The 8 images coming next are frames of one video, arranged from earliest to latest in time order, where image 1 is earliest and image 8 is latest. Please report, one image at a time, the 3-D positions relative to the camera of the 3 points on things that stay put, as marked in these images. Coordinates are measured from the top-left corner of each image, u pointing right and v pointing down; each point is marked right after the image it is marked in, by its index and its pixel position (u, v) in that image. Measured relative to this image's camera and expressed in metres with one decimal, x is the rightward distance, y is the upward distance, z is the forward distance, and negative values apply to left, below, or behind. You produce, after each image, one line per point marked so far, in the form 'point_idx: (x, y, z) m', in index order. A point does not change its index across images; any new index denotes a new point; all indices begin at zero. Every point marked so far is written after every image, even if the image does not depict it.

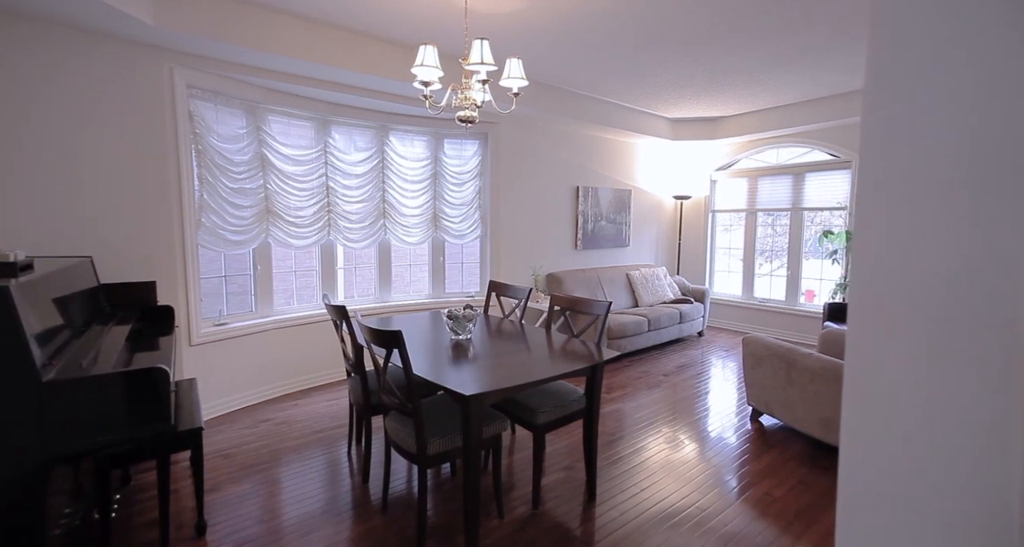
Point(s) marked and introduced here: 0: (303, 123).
0: (-1.7, +1.2, +3.7) m
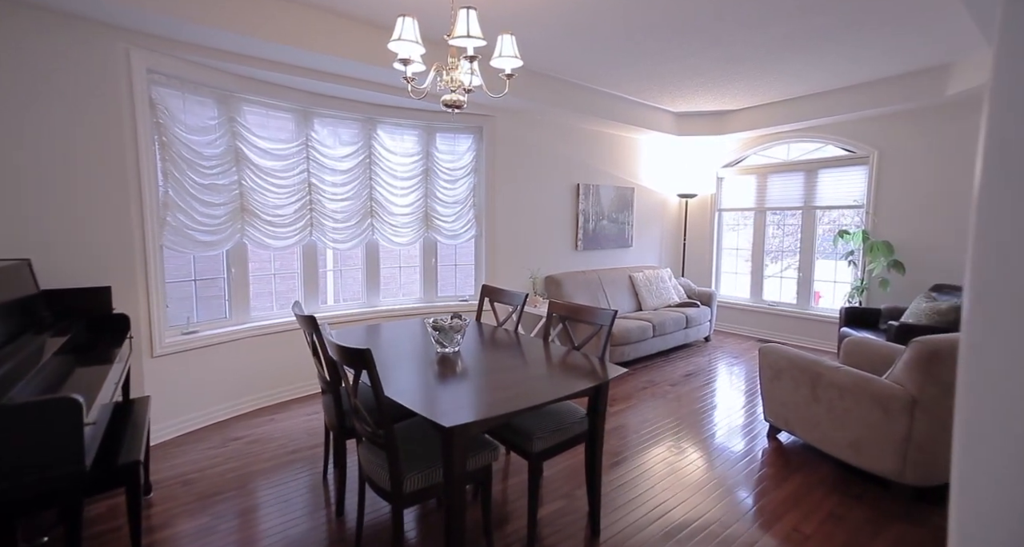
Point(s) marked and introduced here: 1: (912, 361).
0: (-1.7, +1.2, +3.4) m
1: (+1.9, -0.4, +2.2) m
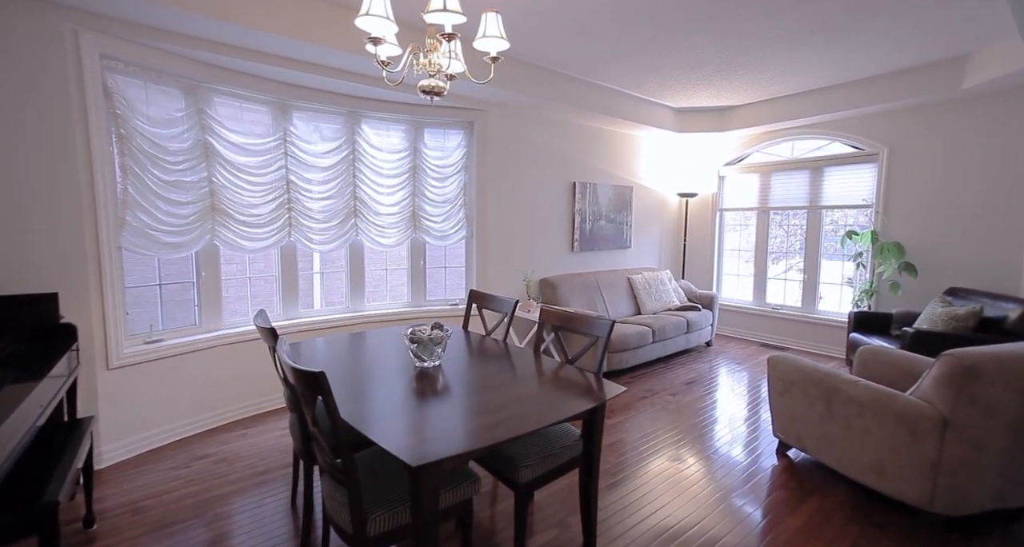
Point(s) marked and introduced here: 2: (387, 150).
0: (-1.8, +1.2, +3.2) m
1: (+1.9, -0.5, +2.0) m
2: (-1.1, +1.0, +3.9) m
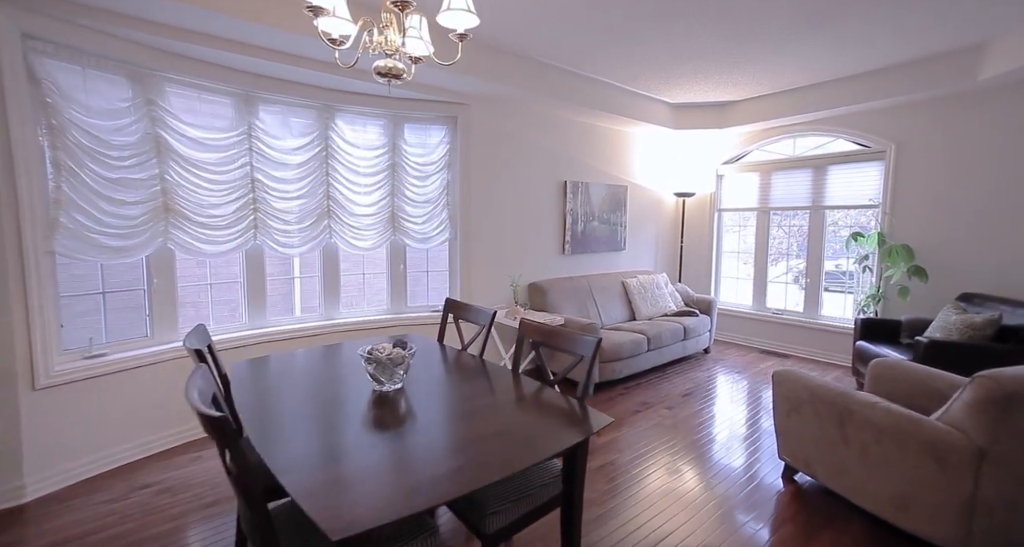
0: (-1.9, +1.1, +2.9) m
1: (+1.8, -0.5, +1.8) m
2: (-1.2, +1.0, +3.6) m
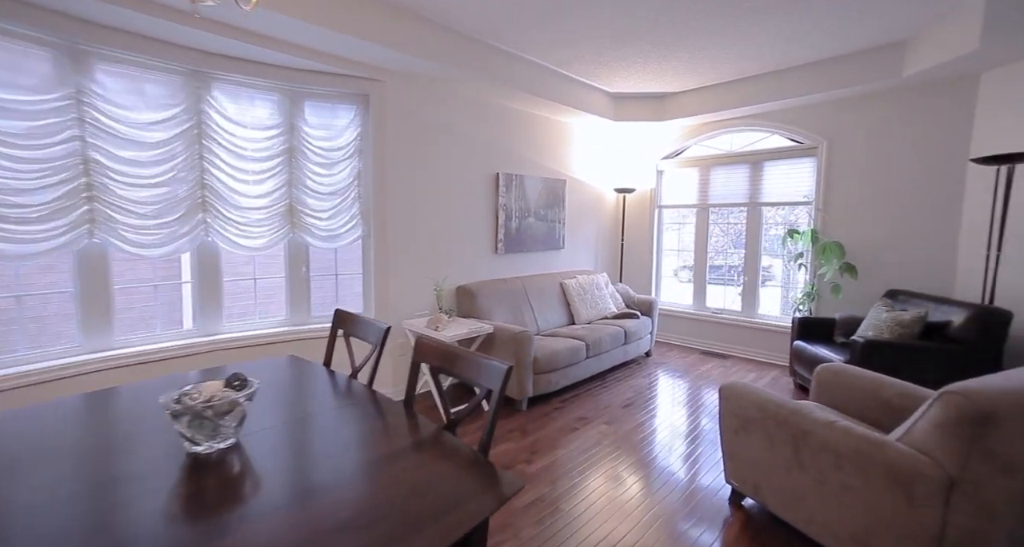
0: (-2.4, +1.1, +2.3) m
1: (+1.4, -0.5, +1.5) m
2: (-1.7, +1.0, +3.0) m
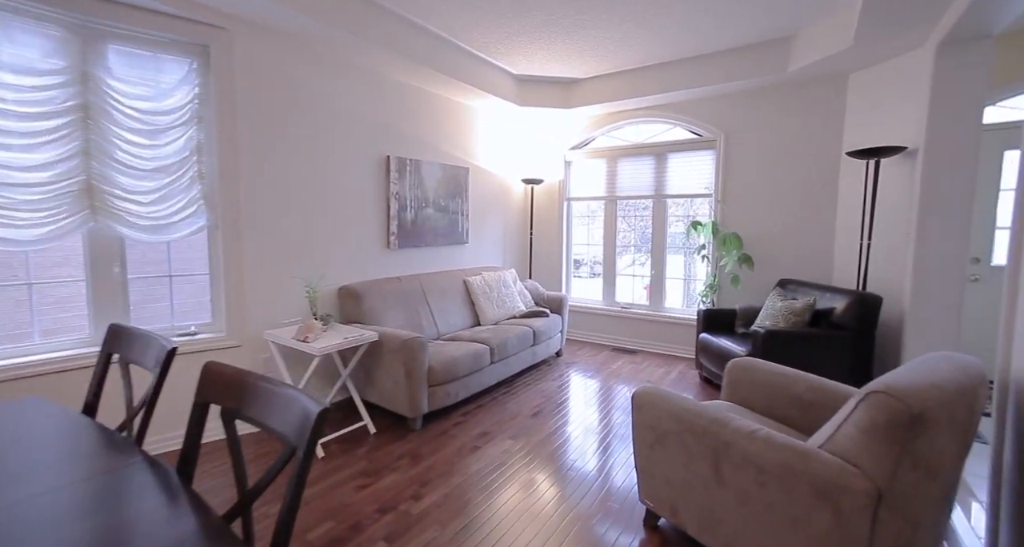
0: (-2.9, +1.1, +1.4) m
1: (+1.0, -0.4, +1.3) m
2: (-2.3, +1.0, +2.2) m
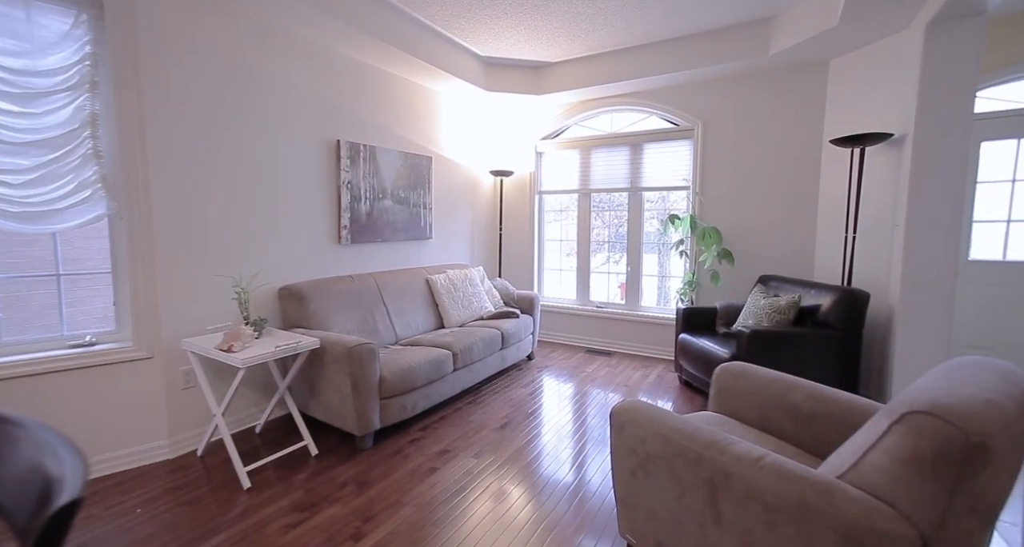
0: (-3.0, +1.1, +0.9) m
1: (+0.9, -0.4, +1.1) m
2: (-2.5, +1.0, +1.7) m
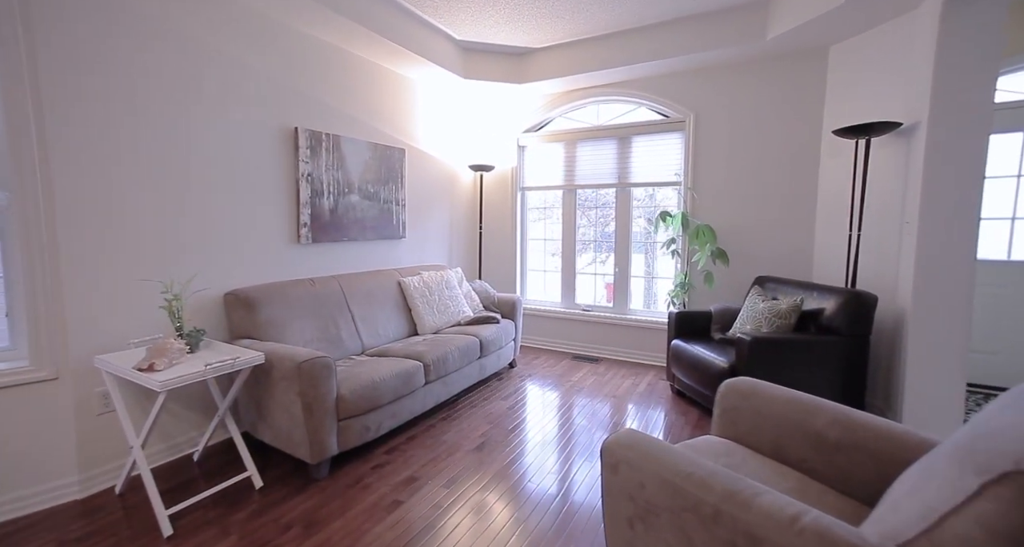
0: (-3.1, +1.0, +0.5) m
1: (+0.9, -0.4, +0.8) m
2: (-2.6, +0.9, +1.3) m
